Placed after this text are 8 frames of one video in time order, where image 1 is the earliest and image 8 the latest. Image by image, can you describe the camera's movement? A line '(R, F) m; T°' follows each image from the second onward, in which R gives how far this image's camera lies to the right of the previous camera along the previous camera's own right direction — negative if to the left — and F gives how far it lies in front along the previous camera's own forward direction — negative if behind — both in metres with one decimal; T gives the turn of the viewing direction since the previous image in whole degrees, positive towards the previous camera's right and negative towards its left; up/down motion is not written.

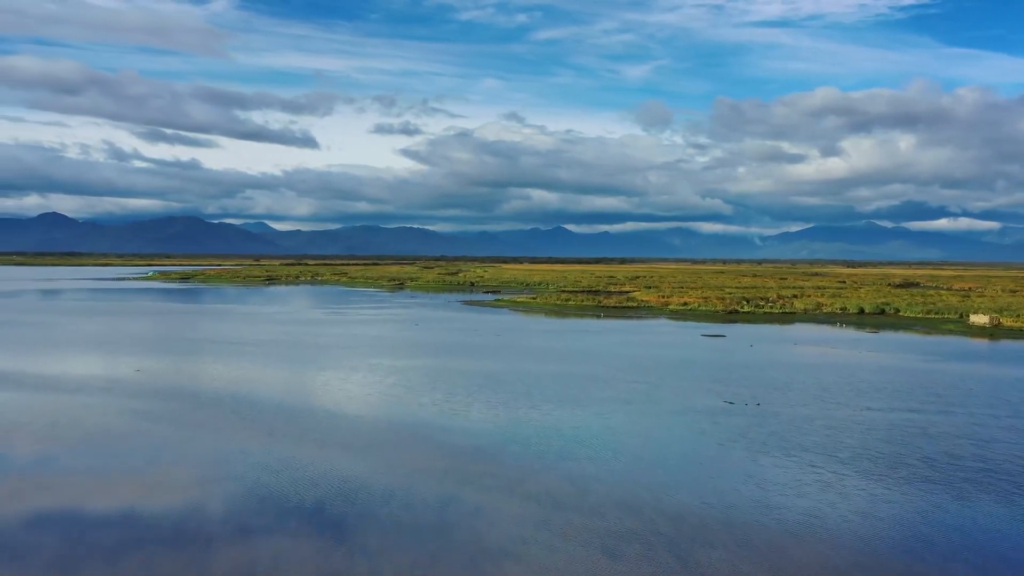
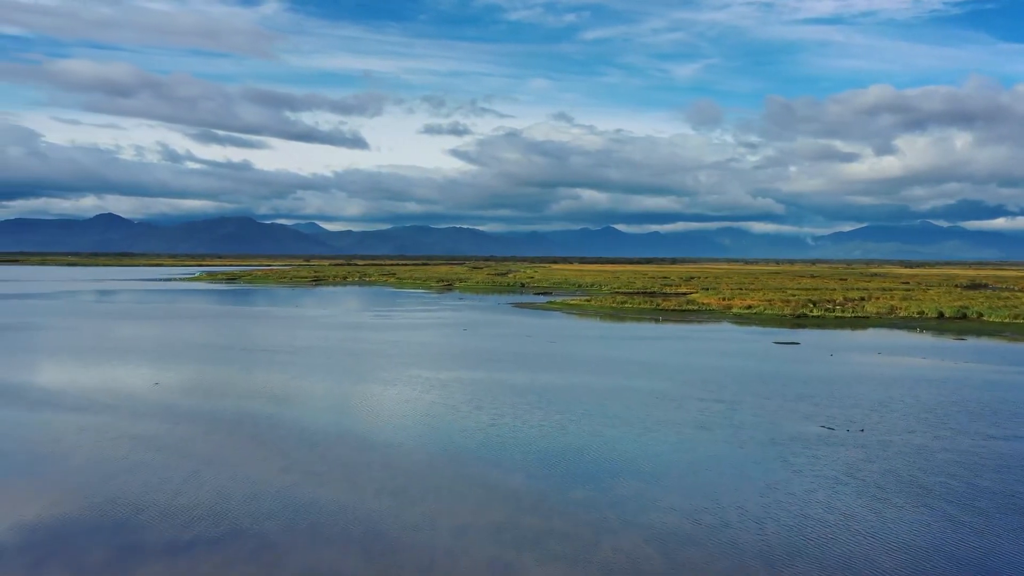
(-0.2, +2.7) m; -2°
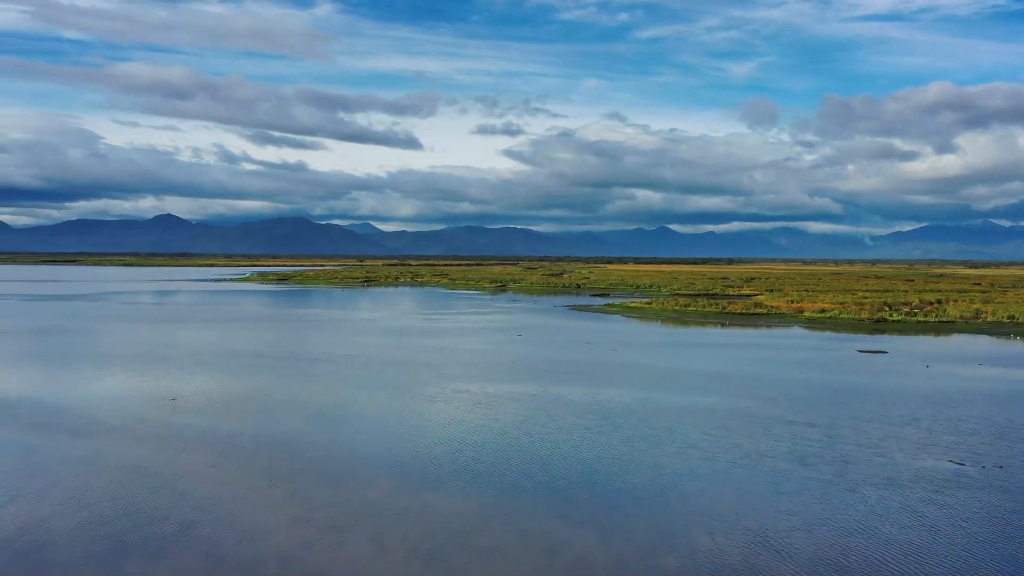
(-0.1, +2.7) m; -2°
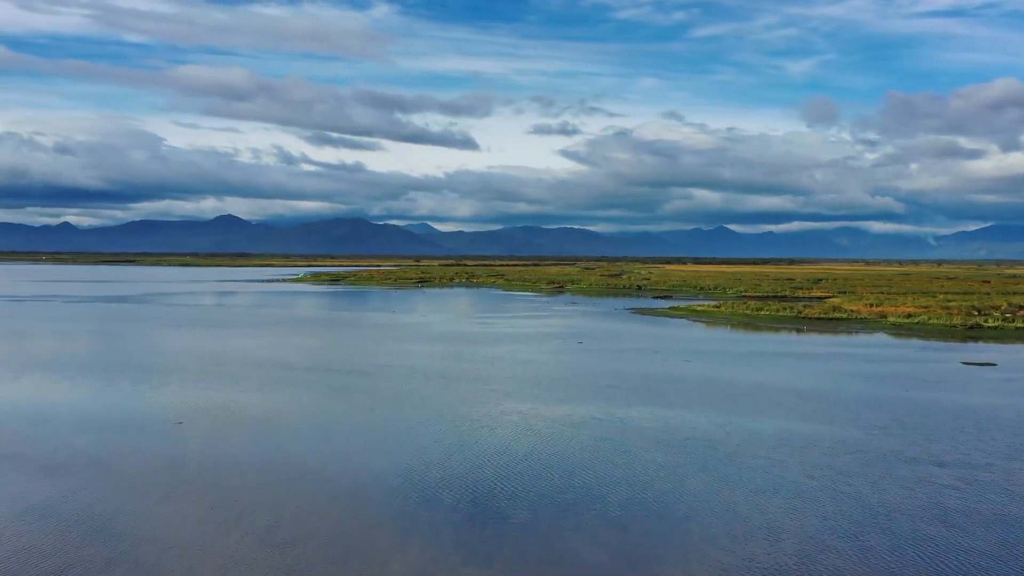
(-0.1, +2.9) m; -3°
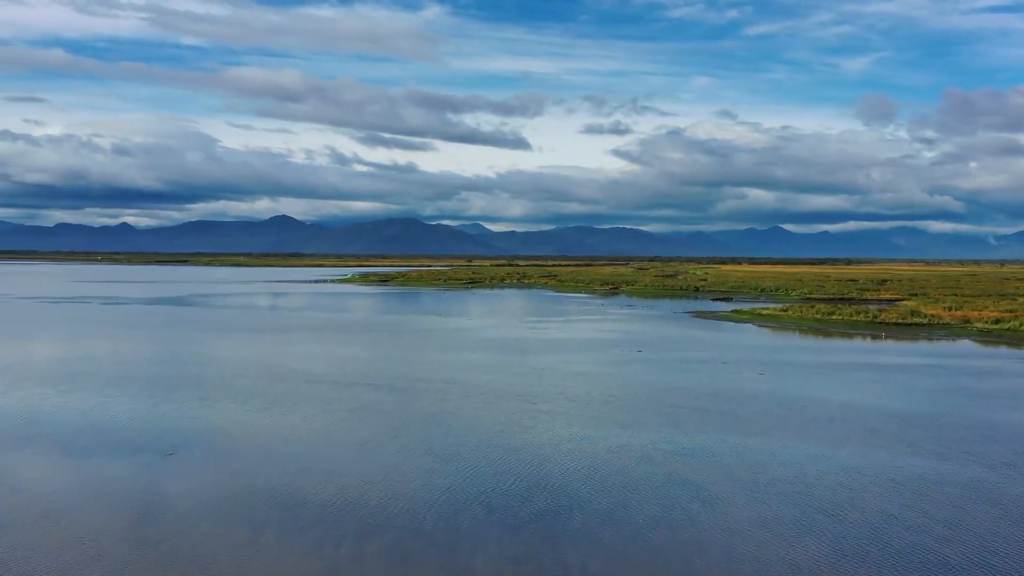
(-0.1, +2.7) m; -2°
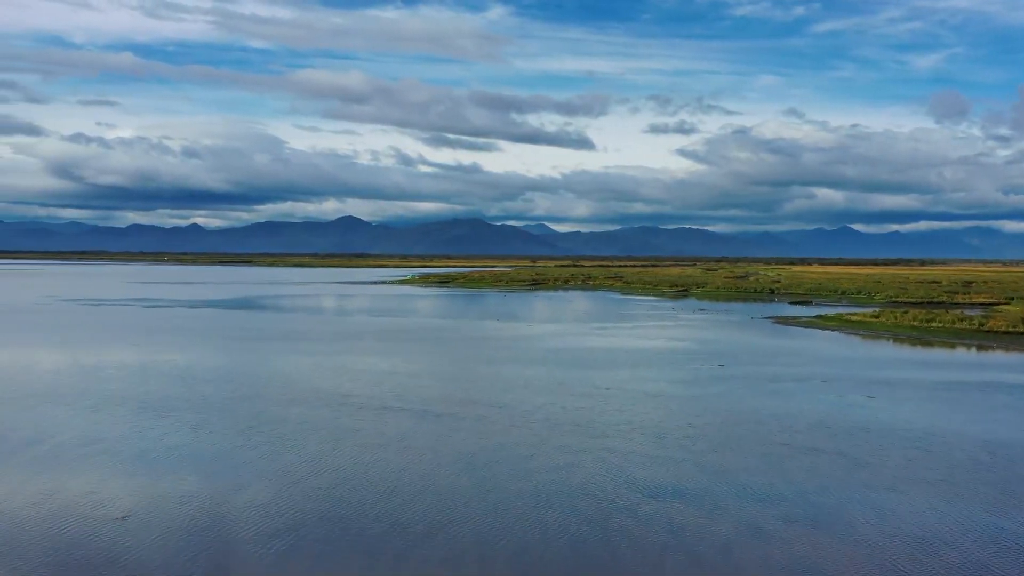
(0.0, +3.6) m; -3°
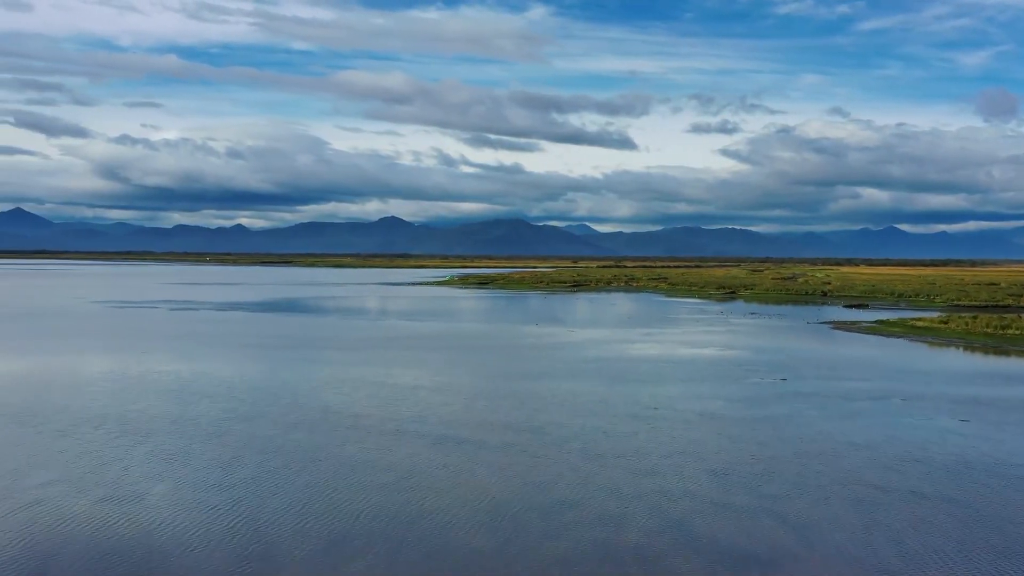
(+0.1, +2.6) m; -2°
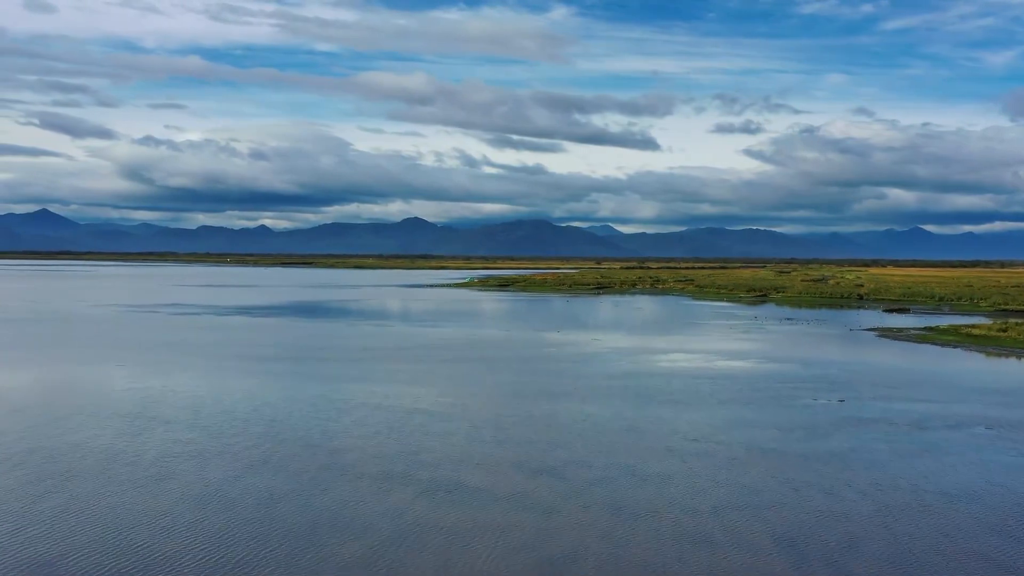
(0.0, +2.9) m; -1°
